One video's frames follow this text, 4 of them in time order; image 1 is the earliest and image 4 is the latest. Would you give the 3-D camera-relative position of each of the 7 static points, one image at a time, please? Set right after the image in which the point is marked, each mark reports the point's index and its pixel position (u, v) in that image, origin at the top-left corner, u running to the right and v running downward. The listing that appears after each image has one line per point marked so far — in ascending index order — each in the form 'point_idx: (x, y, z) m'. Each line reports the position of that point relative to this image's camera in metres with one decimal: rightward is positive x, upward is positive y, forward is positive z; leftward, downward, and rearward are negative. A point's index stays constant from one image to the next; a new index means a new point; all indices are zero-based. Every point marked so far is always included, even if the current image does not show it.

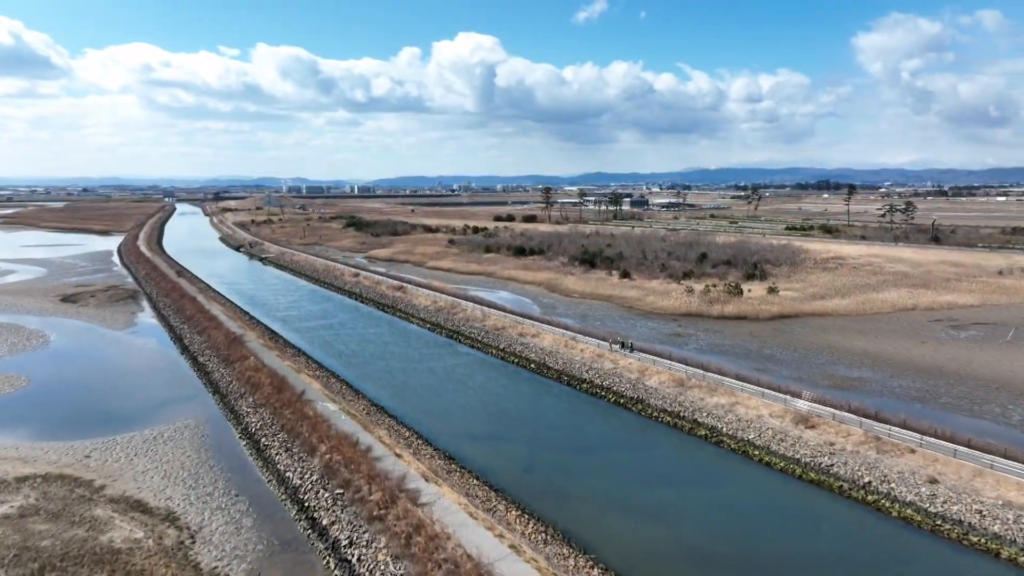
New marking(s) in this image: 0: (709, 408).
0: (+4.7, -2.9, +17.1) m
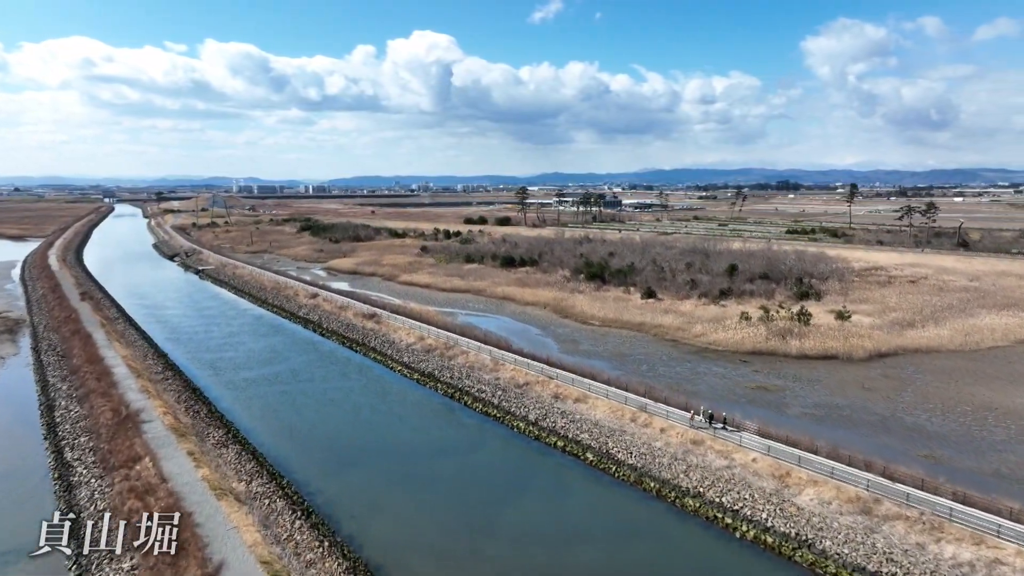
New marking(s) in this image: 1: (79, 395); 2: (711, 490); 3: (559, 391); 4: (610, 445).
0: (+6.0, -3.9, +9.8) m
1: (-10.5, -2.6, +17.5) m
2: (+3.5, -3.6, +12.6) m
3: (+1.1, -2.5, +17.6) m
4: (+2.0, -3.3, +14.8) m
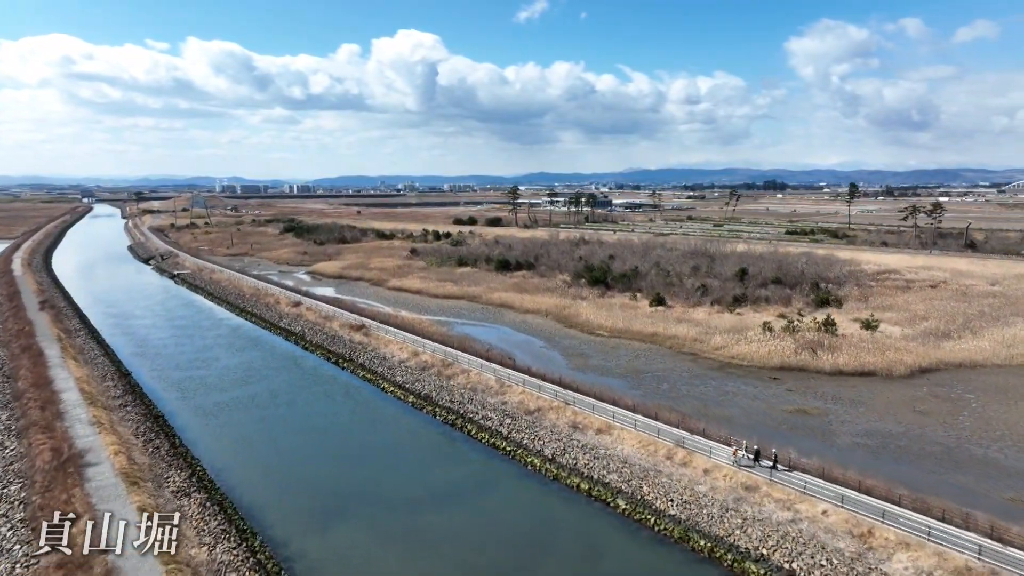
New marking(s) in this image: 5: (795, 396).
0: (+6.4, -4.1, +7.6) m
1: (-10.3, -2.9, +15.0) m
2: (+3.9, -3.9, +10.4) m
3: (+1.4, -2.8, +15.3) m
4: (+2.3, -3.5, +12.6) m
5: (+7.4, -2.8, +18.7) m
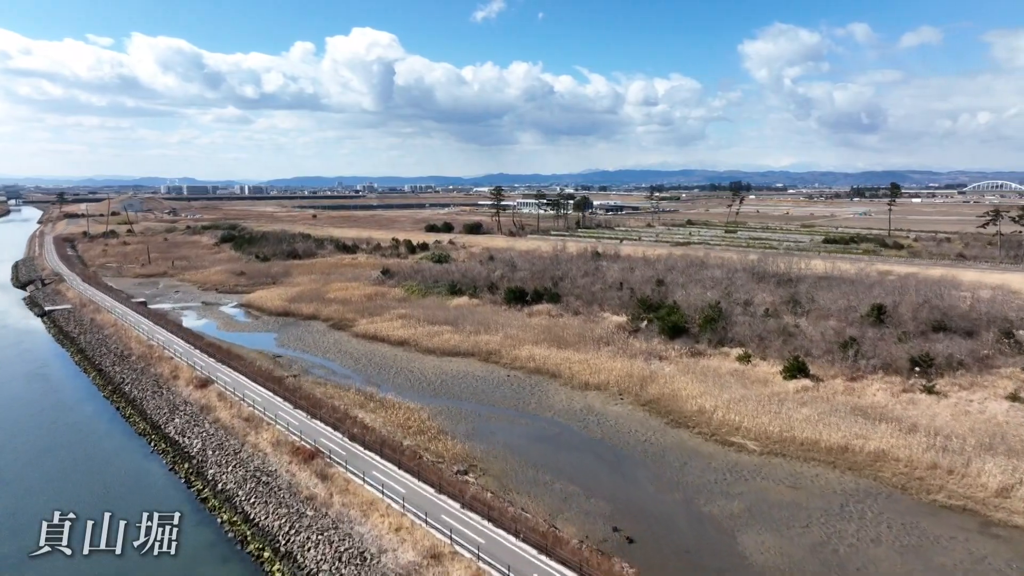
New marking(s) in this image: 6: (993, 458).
0: (+9.0, -5.7, -3.6) m
1: (-8.0, -4.6, +2.8) m
2: (+6.3, -5.4, -0.9) m
3: (+3.6, -4.4, +3.9) m
4: (+4.7, -5.1, +1.2) m
5: (+9.4, -4.3, +7.6) m
6: (+9.0, -3.1, +13.3) m
